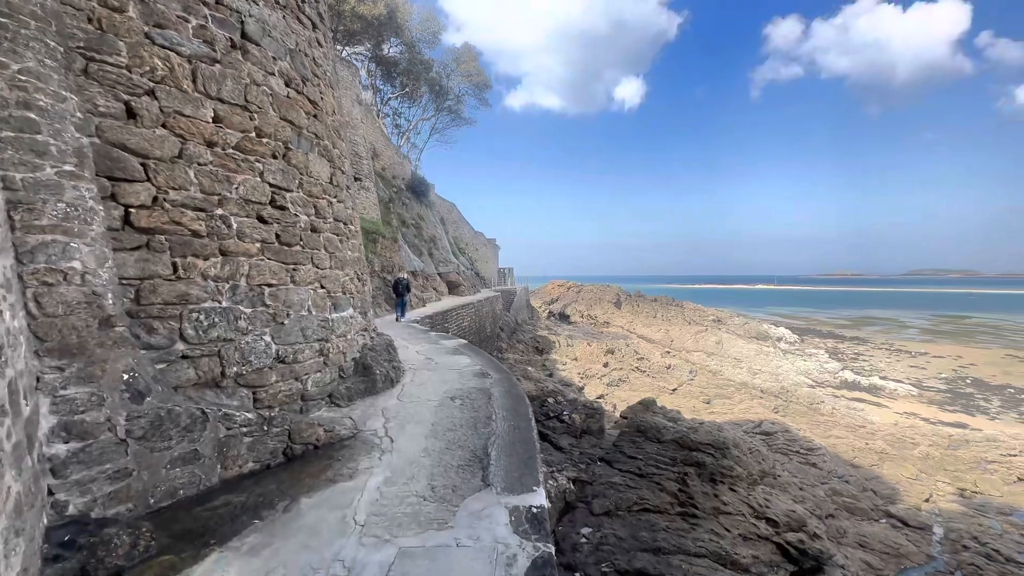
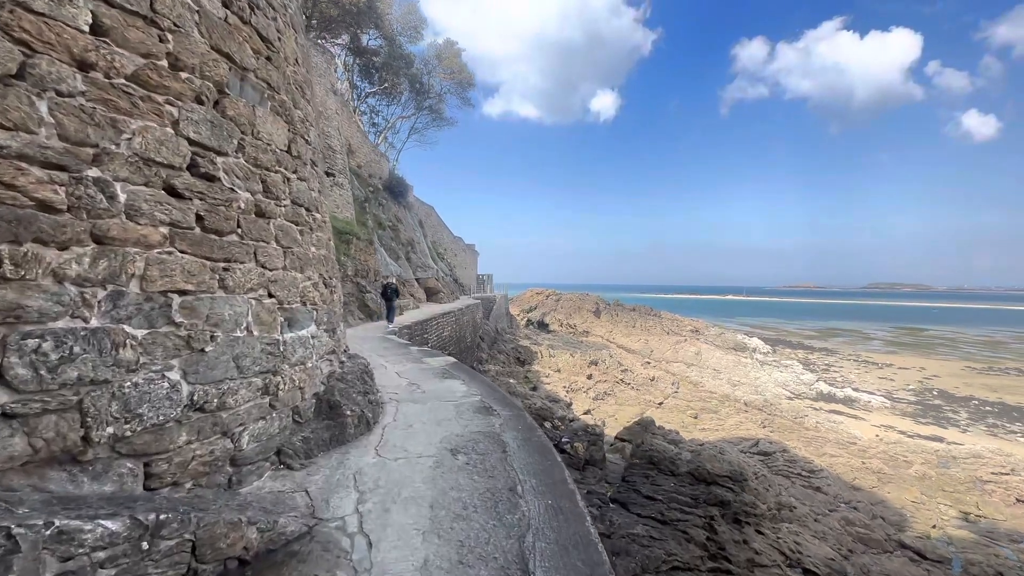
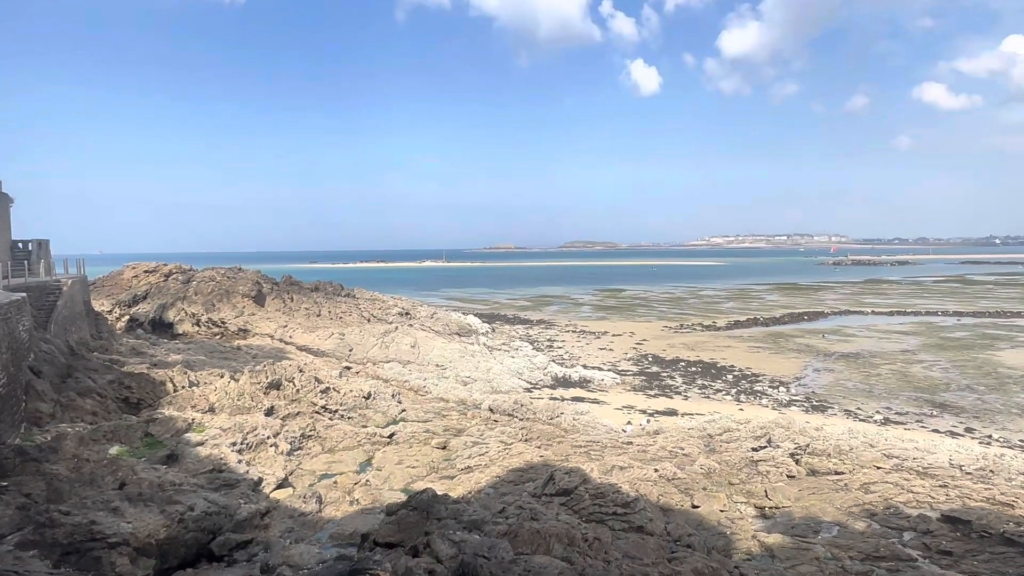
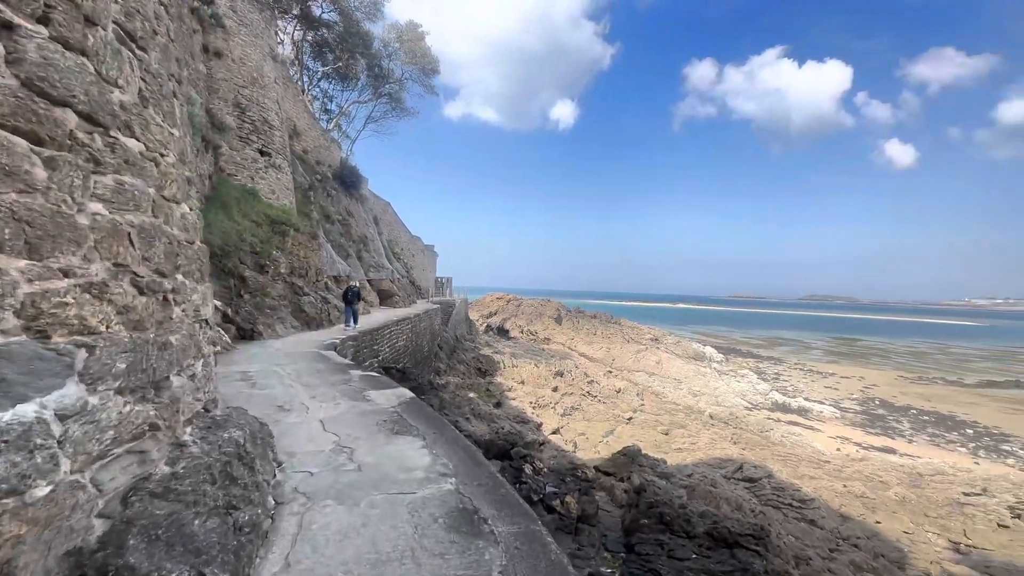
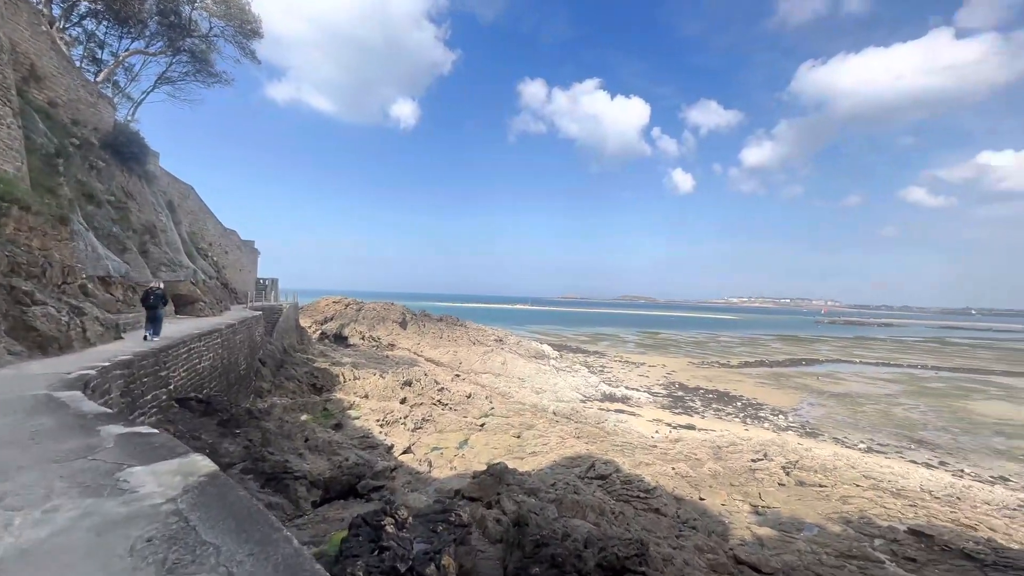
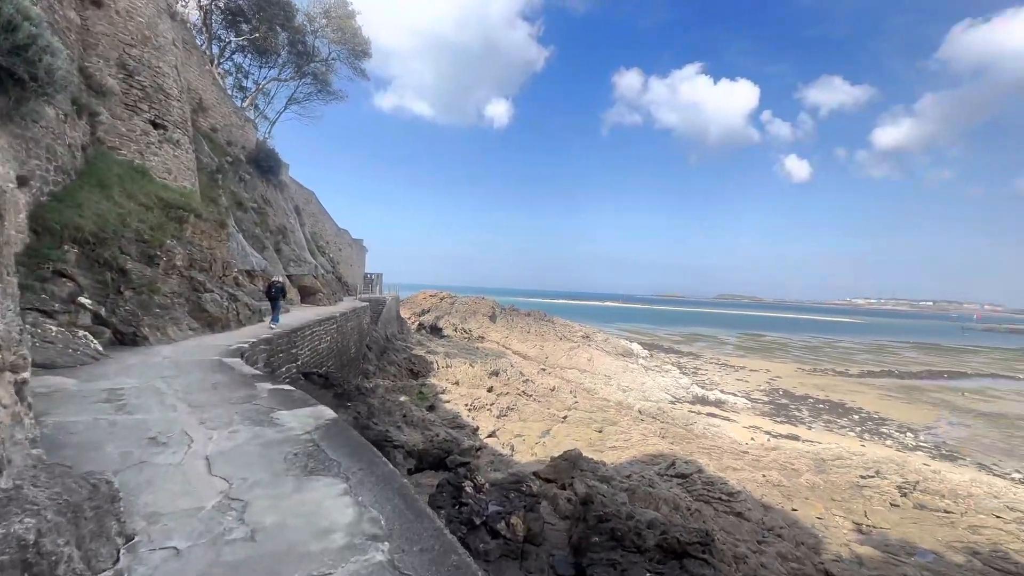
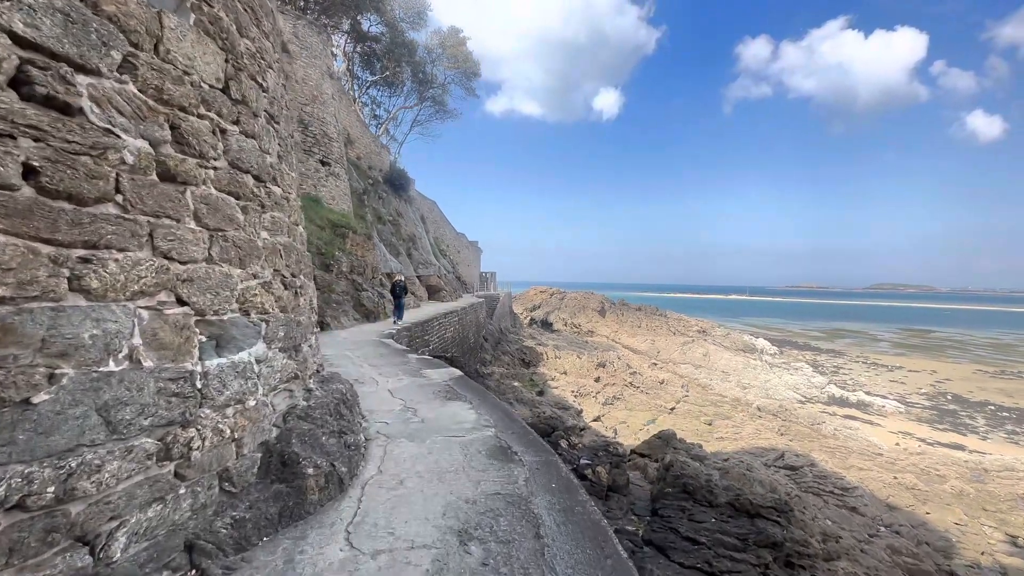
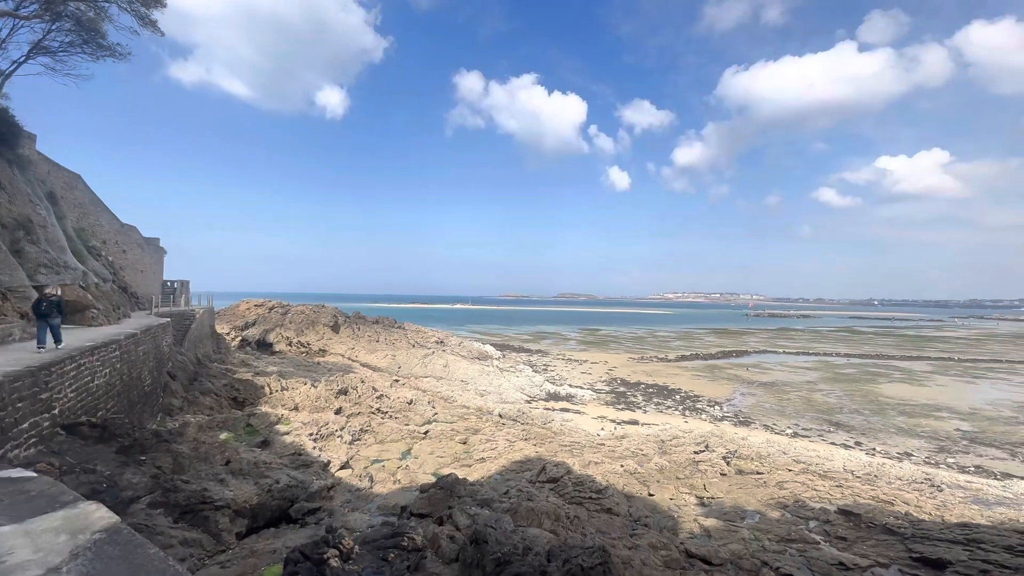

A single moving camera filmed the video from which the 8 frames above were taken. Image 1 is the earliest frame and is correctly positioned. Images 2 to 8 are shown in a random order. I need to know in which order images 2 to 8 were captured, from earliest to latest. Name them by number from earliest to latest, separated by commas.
2, 7, 4, 6, 5, 8, 3
